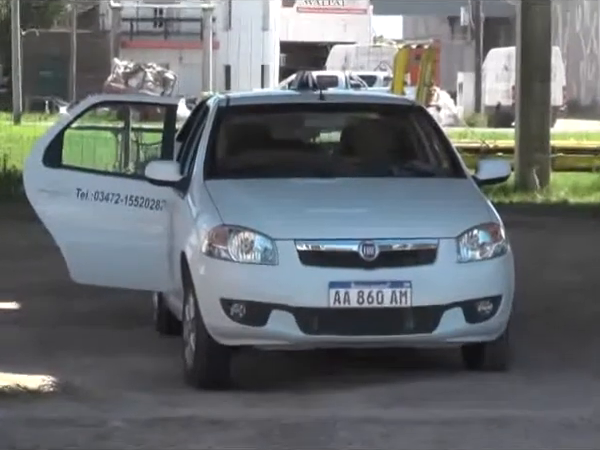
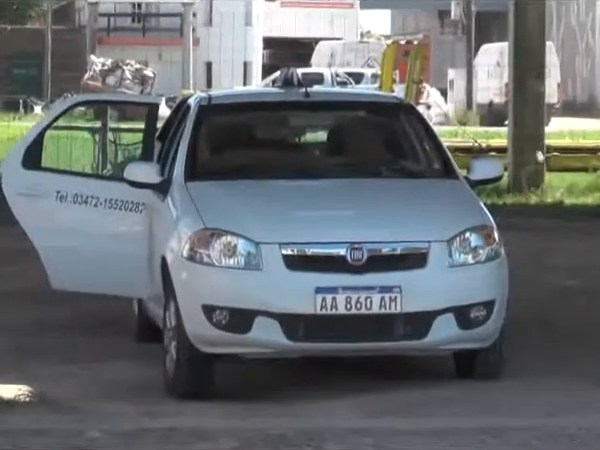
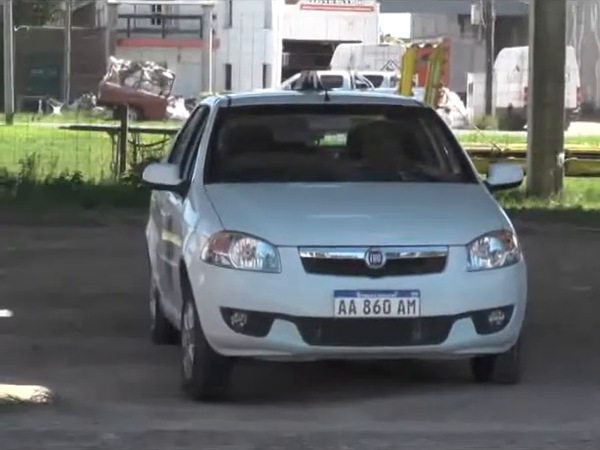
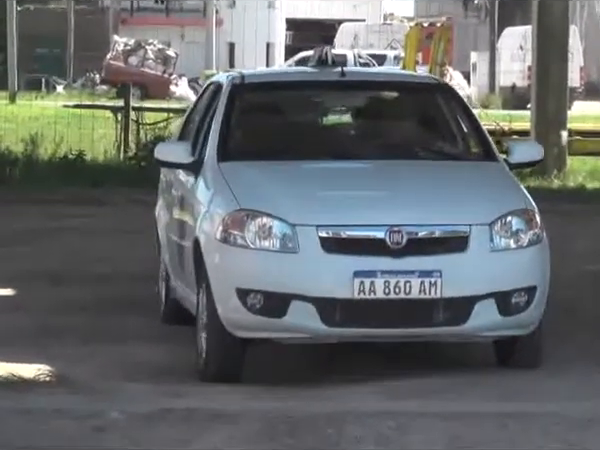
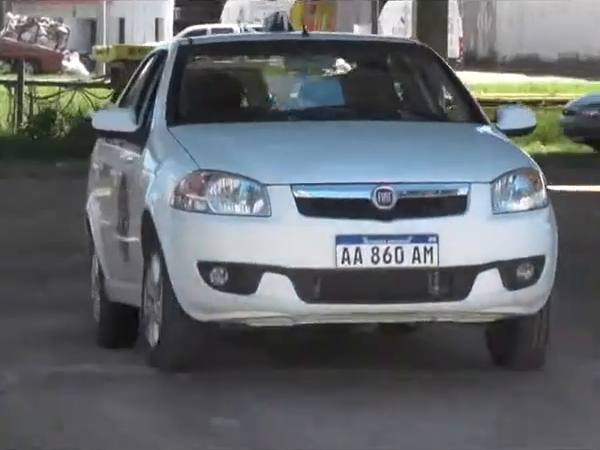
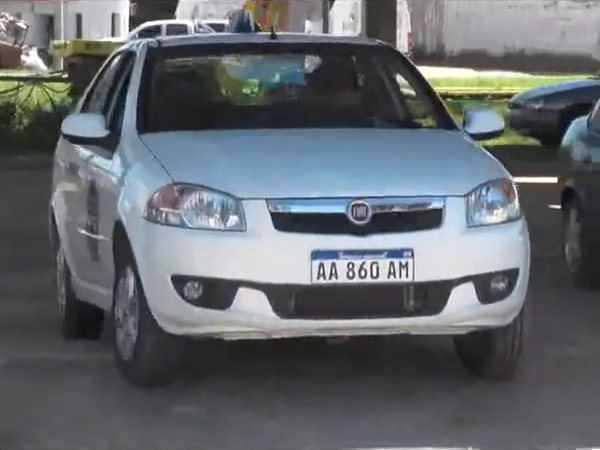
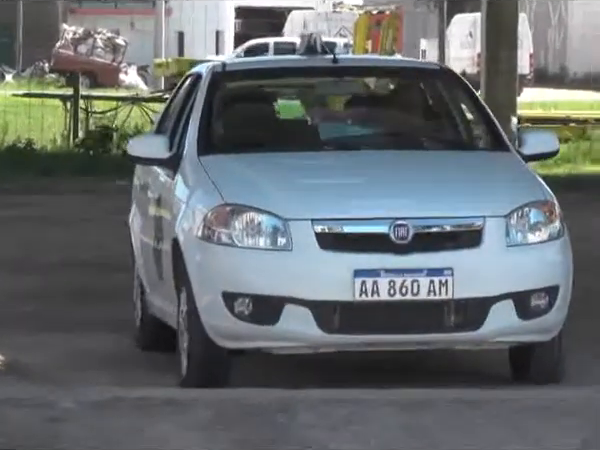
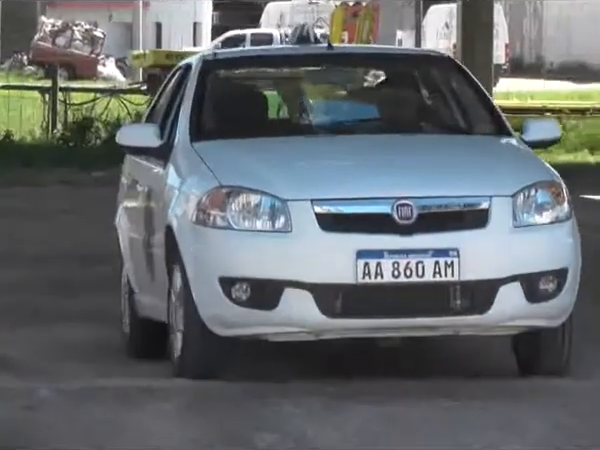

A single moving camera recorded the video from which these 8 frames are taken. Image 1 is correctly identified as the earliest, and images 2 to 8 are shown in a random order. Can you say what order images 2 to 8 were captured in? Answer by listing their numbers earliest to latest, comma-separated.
2, 3, 4, 7, 8, 5, 6
